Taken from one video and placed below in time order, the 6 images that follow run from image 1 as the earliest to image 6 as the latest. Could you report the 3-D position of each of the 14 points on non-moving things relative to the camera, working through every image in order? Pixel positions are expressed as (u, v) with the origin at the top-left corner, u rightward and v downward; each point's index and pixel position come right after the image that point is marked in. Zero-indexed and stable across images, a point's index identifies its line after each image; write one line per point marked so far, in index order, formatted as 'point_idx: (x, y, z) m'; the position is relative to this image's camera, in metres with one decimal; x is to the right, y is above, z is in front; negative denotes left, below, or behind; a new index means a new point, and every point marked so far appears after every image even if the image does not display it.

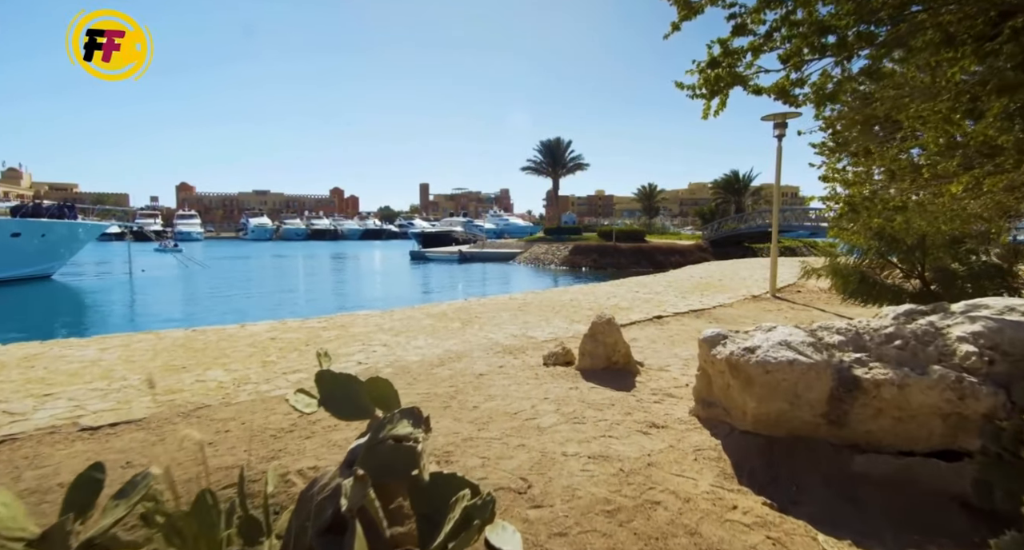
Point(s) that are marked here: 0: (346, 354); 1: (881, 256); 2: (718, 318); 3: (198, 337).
0: (-1.9, -0.9, +6.3) m
1: (+5.3, +0.3, +7.8) m
2: (+3.6, -0.8, +9.5) m
3: (-4.1, -0.8, +7.1) m
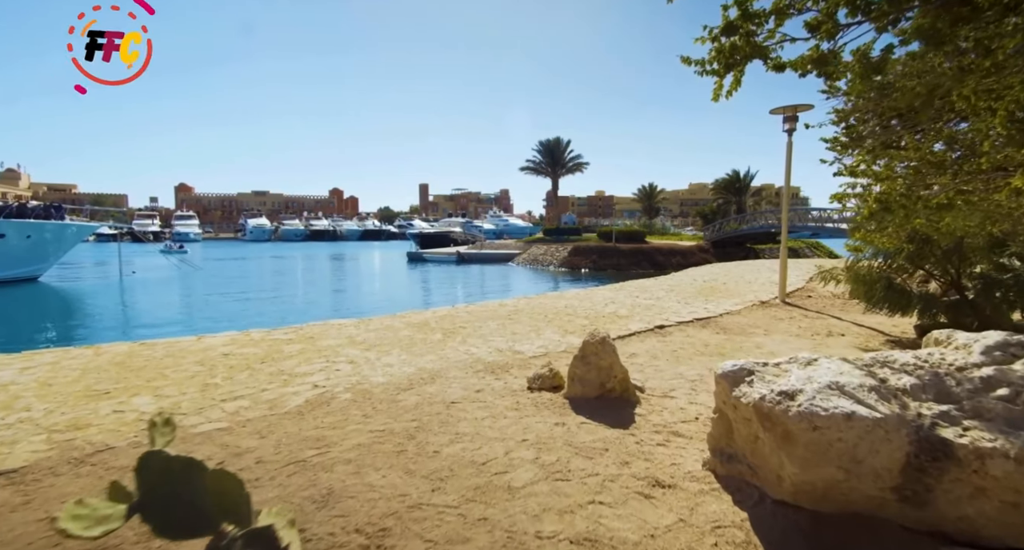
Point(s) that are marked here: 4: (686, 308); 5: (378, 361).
0: (-2.1, -1.0, +5.5) m
1: (+5.1, +0.2, +7.0) m
2: (+3.4, -0.8, +8.7) m
3: (-4.3, -0.9, +6.3) m
4: (+3.4, -0.6, +10.5) m
5: (-1.5, -1.0, +6.2) m
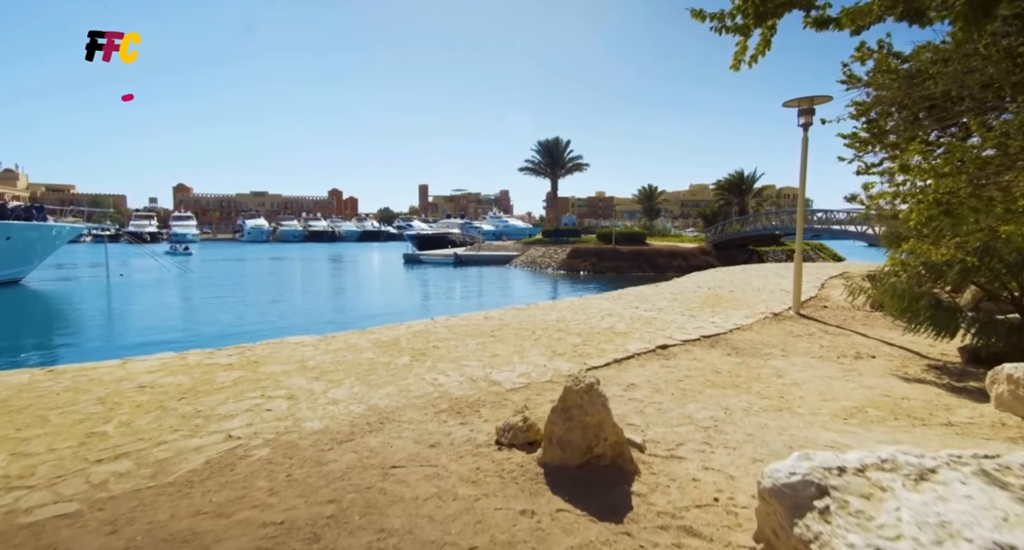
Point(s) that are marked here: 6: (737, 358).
0: (-2.4, -1.2, +4.5) m
1: (+4.9, 0.0, +5.9) m
2: (+3.2, -1.0, +7.7) m
3: (-4.5, -1.1, +5.2) m
4: (+3.1, -0.8, +9.4) m
5: (-1.8, -1.1, +5.1) m
6: (+2.9, -1.1, +7.0) m
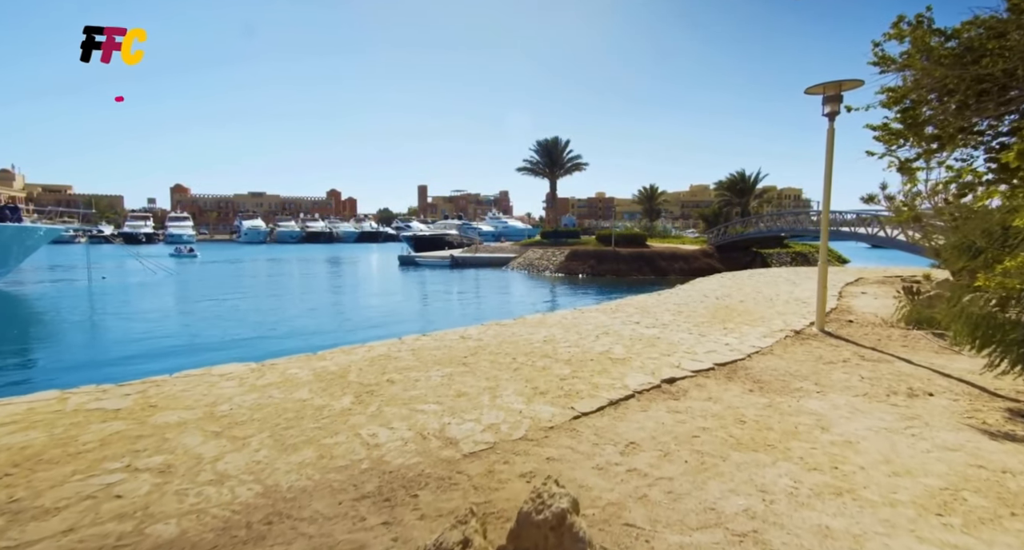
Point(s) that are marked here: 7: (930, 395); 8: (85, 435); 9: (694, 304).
0: (-2.7, -1.4, +3.1) m
1: (+4.6, -0.2, +4.5) m
2: (+2.9, -1.2, +6.3) m
3: (-4.8, -1.2, +3.8) m
4: (+2.8, -1.0, +8.1) m
5: (-2.1, -1.3, +3.8) m
6: (+2.6, -1.3, +5.6) m
7: (+4.4, -1.3, +5.7) m
8: (-3.3, -1.3, +4.3) m
9: (+4.2, -0.7, +12.5) m
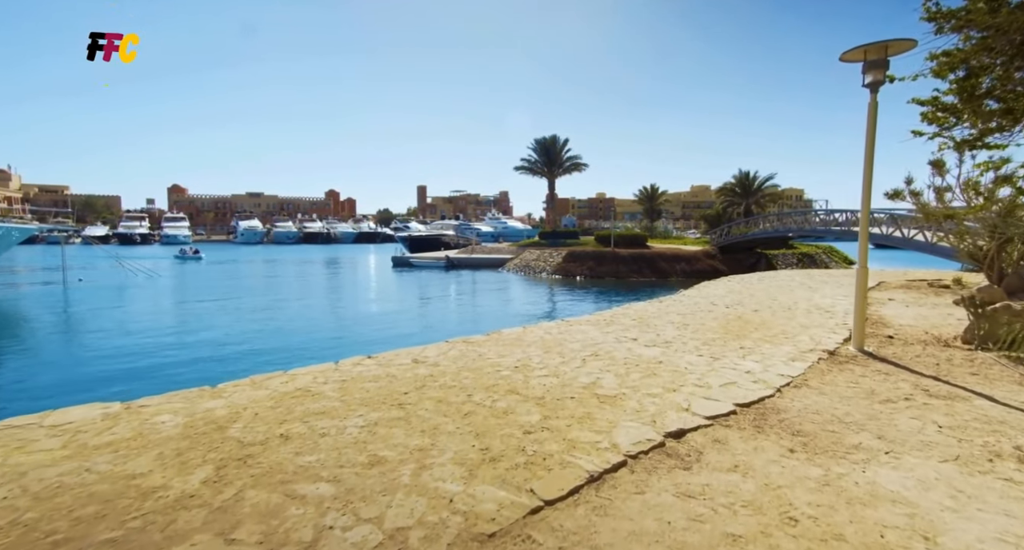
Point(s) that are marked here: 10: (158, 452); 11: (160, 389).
0: (-3.1, -1.4, +1.4) m
1: (+4.1, -0.3, +2.8) m
2: (+2.4, -1.3, +4.6) m
3: (-5.2, -1.3, +2.1) m
4: (+2.4, -1.1, +6.3) m
5: (-2.5, -1.4, +2.0) m
6: (+2.1, -1.3, +3.9) m
7: (+3.9, -1.4, +3.9) m
8: (-3.8, -1.4, +2.5) m
9: (+3.7, -0.8, +10.8) m
10: (-2.5, -1.3, +3.9) m
11: (-10.1, -3.2, +15.7) m
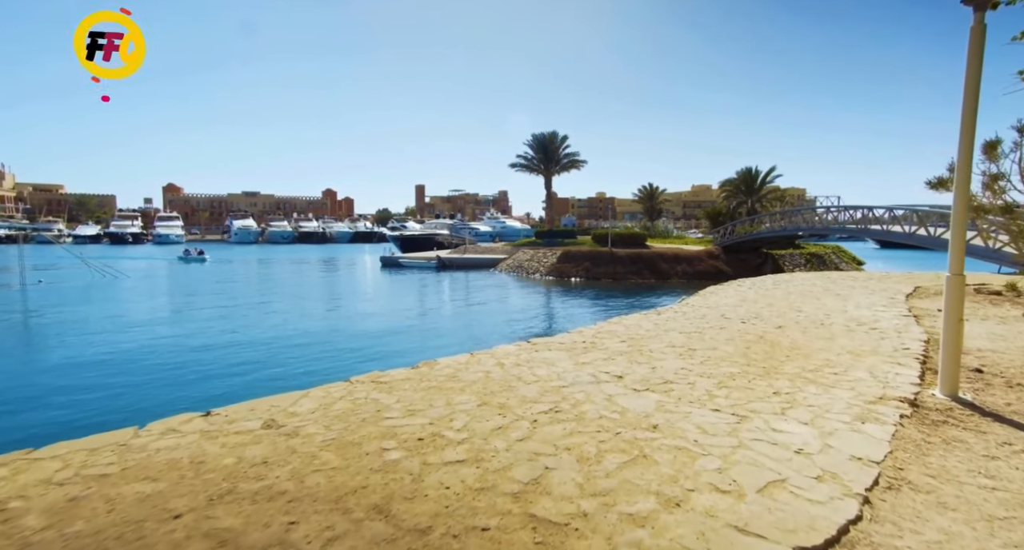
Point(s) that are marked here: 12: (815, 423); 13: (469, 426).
0: (-3.8, -1.6, -1.2) m
1: (+3.4, -0.4, +0.2) m
2: (+1.7, -1.4, +2.0) m
3: (-6.0, -1.4, -0.4) m
4: (+1.6, -1.2, +3.8) m
5: (-3.2, -1.5, -0.5) m
6: (+1.4, -1.5, +1.3) m
7: (+3.2, -1.5, +1.4) m
8: (-4.5, -1.5, 0.0) m
9: (+3.0, -0.9, +8.3) m
10: (-3.3, -1.4, +1.3) m
11: (-10.8, -3.3, +13.2) m
12: (+2.5, -1.2, +4.5) m
13: (-0.3, -1.1, +4.3) m
